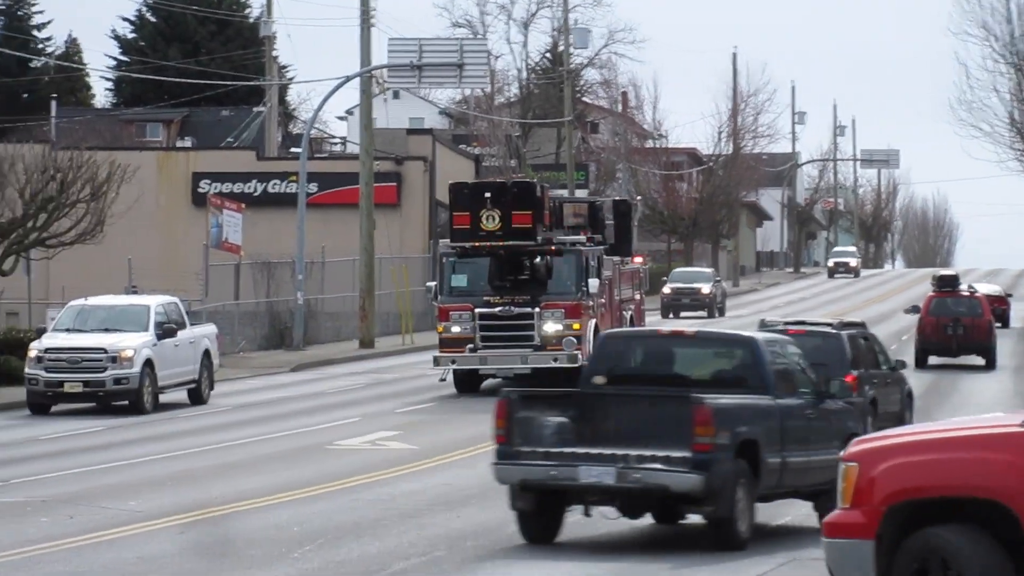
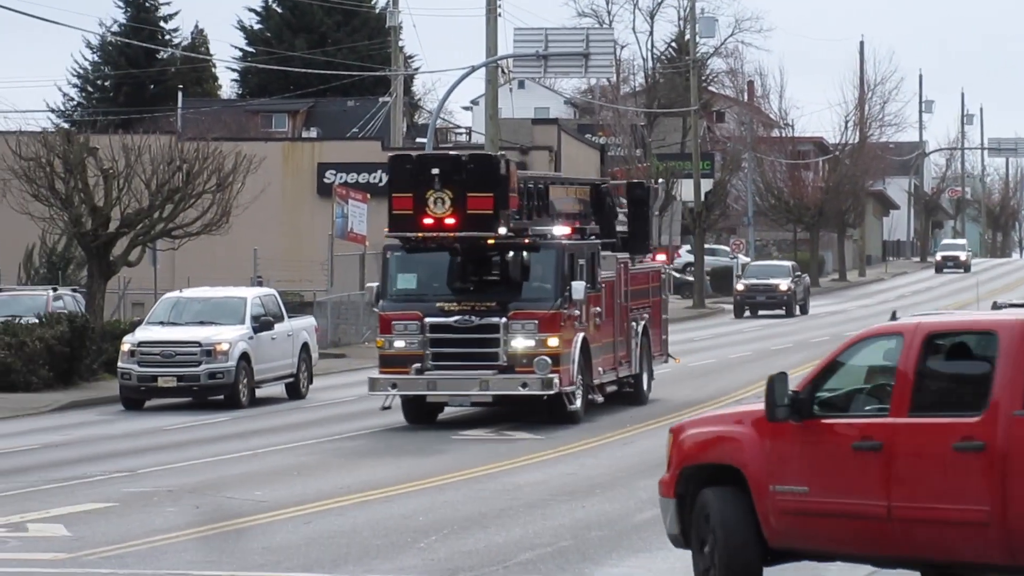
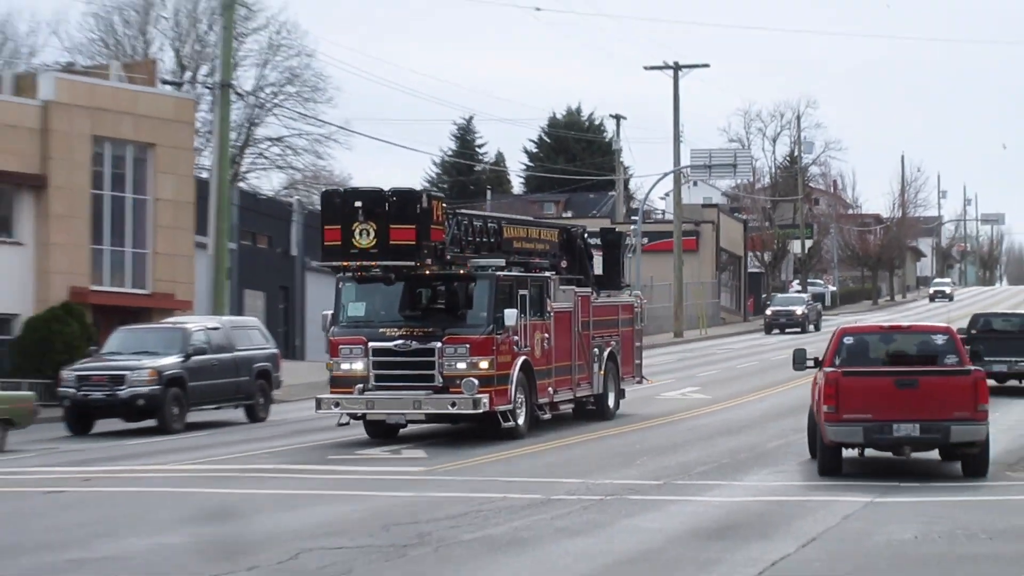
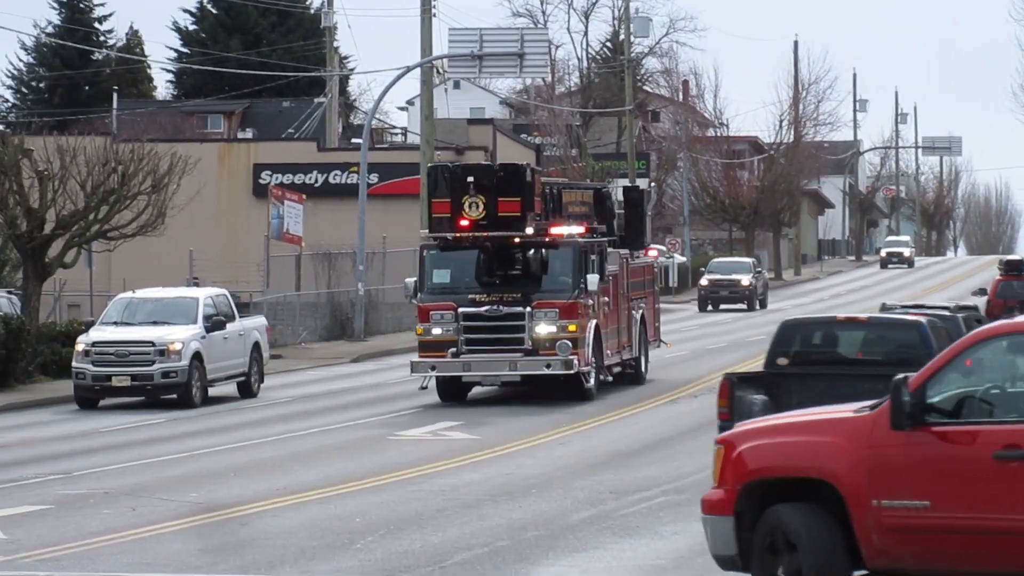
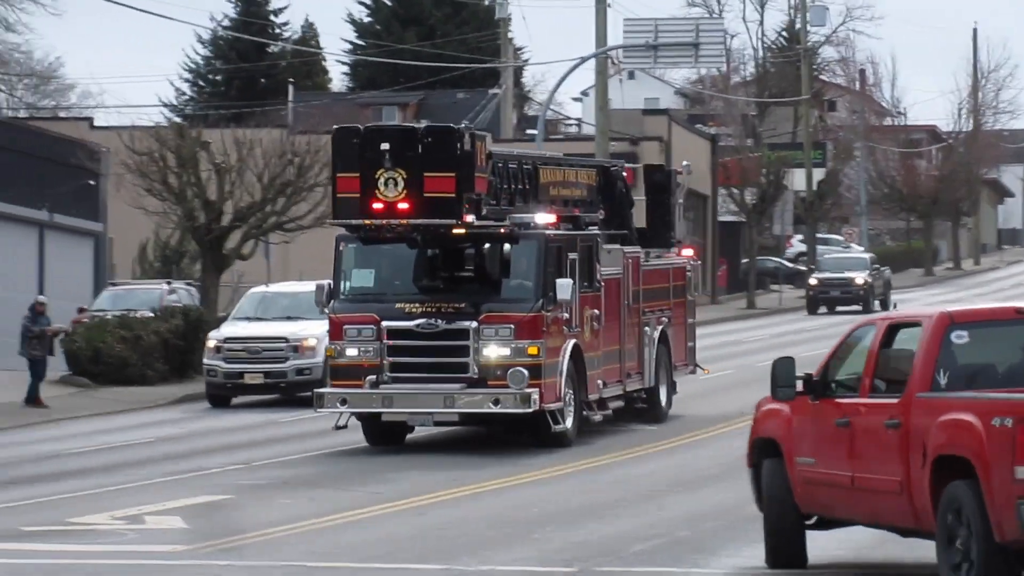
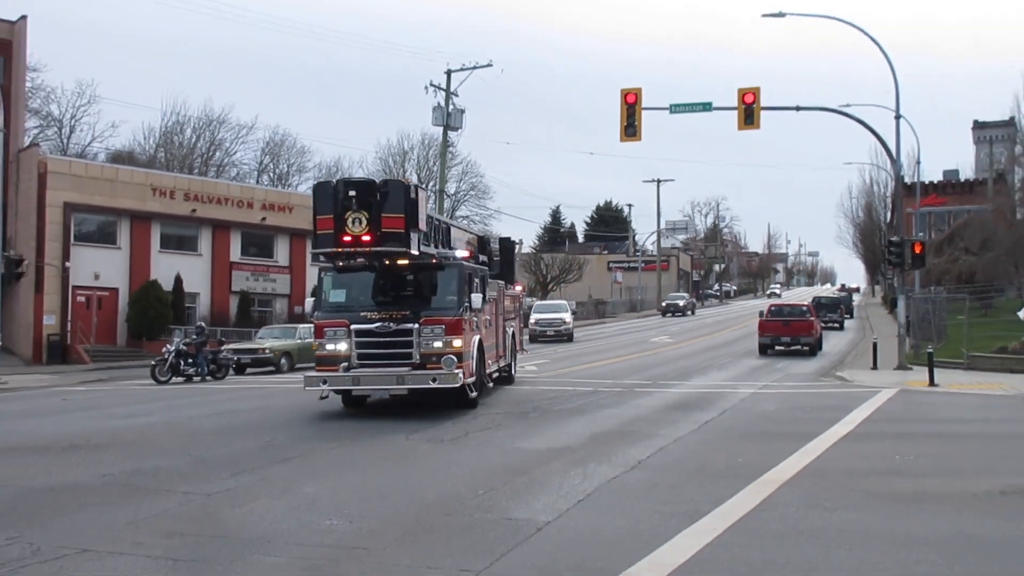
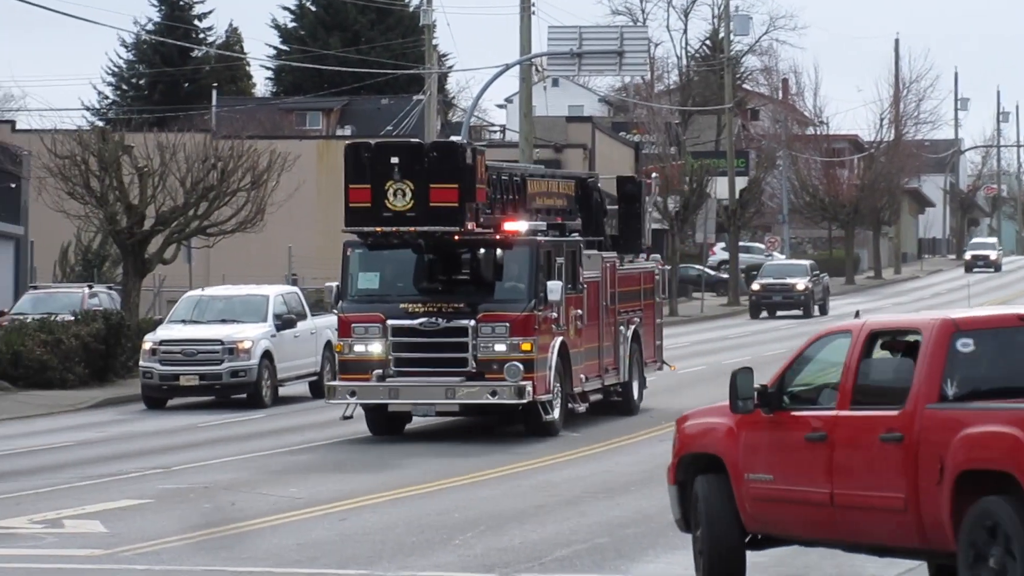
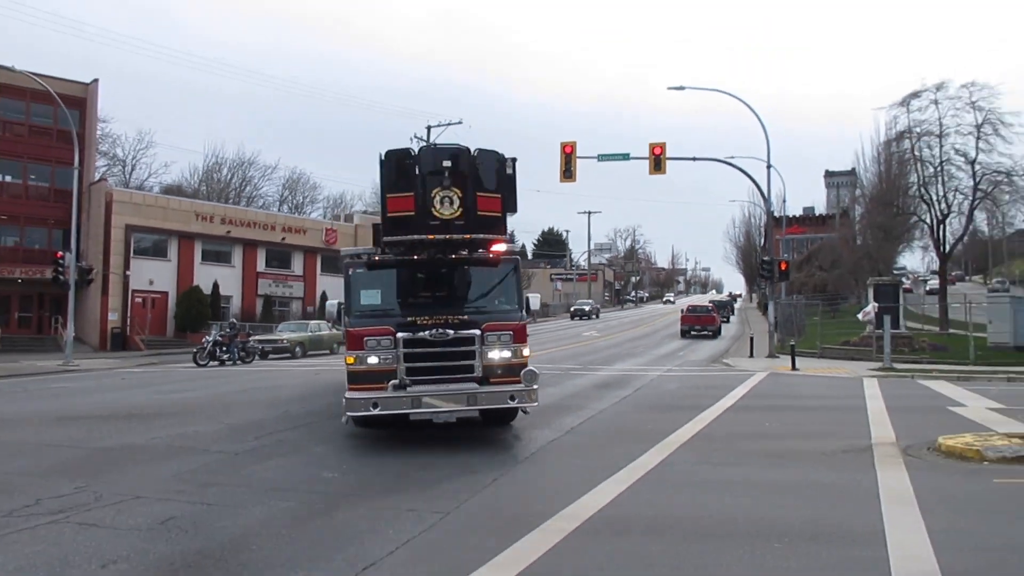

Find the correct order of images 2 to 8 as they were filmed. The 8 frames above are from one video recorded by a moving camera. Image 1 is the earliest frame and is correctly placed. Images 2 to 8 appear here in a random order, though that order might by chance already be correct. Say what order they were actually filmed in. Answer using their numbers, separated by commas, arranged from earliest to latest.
4, 2, 7, 5, 3, 6, 8
